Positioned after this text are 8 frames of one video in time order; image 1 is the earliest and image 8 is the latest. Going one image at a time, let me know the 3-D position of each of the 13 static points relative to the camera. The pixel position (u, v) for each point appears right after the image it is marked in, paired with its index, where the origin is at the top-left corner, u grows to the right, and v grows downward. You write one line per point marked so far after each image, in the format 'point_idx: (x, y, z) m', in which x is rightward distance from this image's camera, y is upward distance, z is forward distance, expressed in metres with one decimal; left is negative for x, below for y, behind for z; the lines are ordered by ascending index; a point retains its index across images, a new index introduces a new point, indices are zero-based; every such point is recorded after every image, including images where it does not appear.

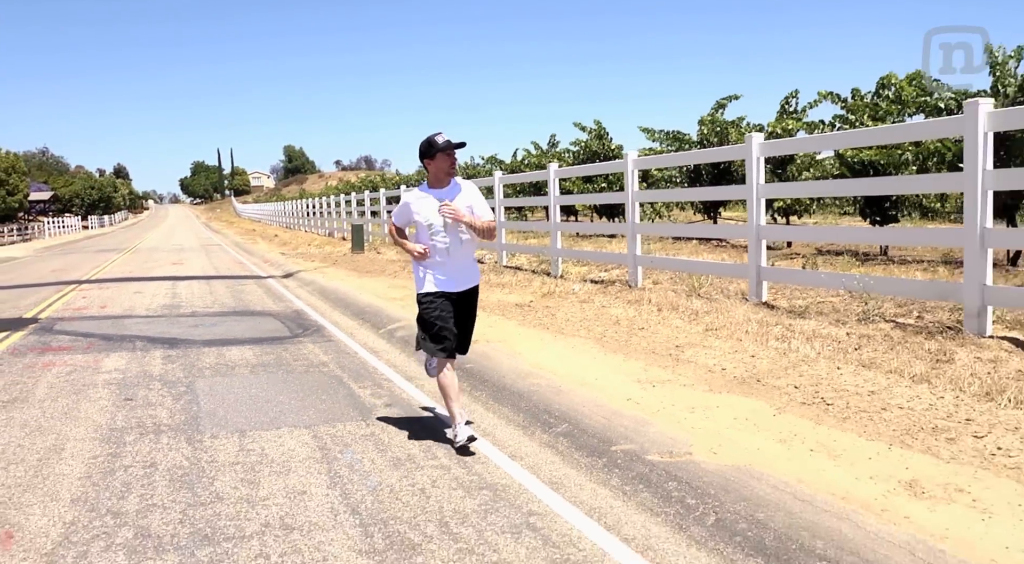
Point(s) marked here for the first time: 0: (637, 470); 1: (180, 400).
0: (+0.7, -1.1, +4.5) m
1: (-2.6, -0.9, +6.4) m
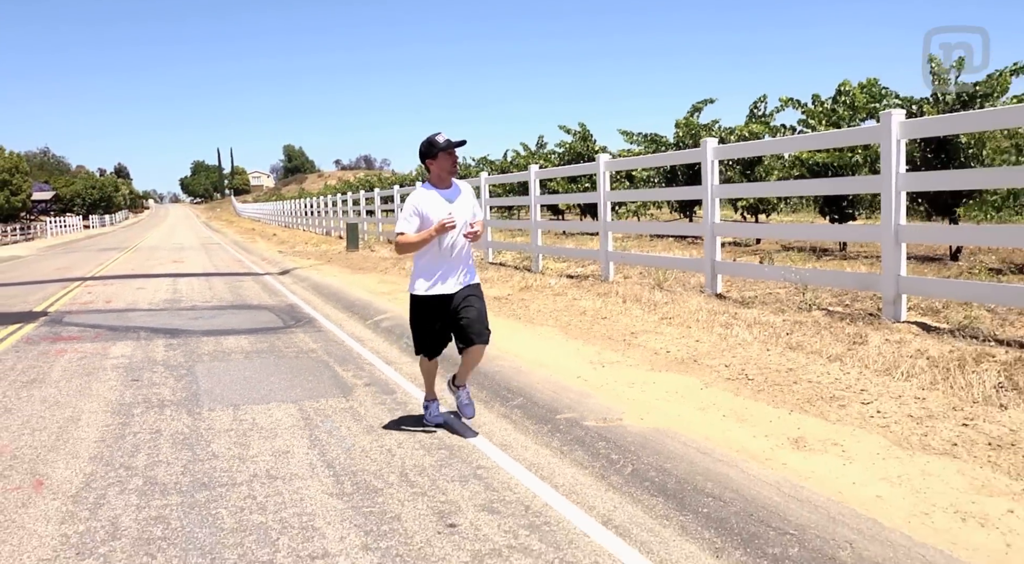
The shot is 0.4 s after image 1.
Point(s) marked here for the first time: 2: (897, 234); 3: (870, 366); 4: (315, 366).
0: (+0.4, -1.0, +5.2) m
1: (-2.9, -0.9, +7.2) m
2: (+3.2, +0.4, +6.8) m
3: (+2.6, -0.6, +5.9) m
4: (-1.9, -0.8, +7.8) m
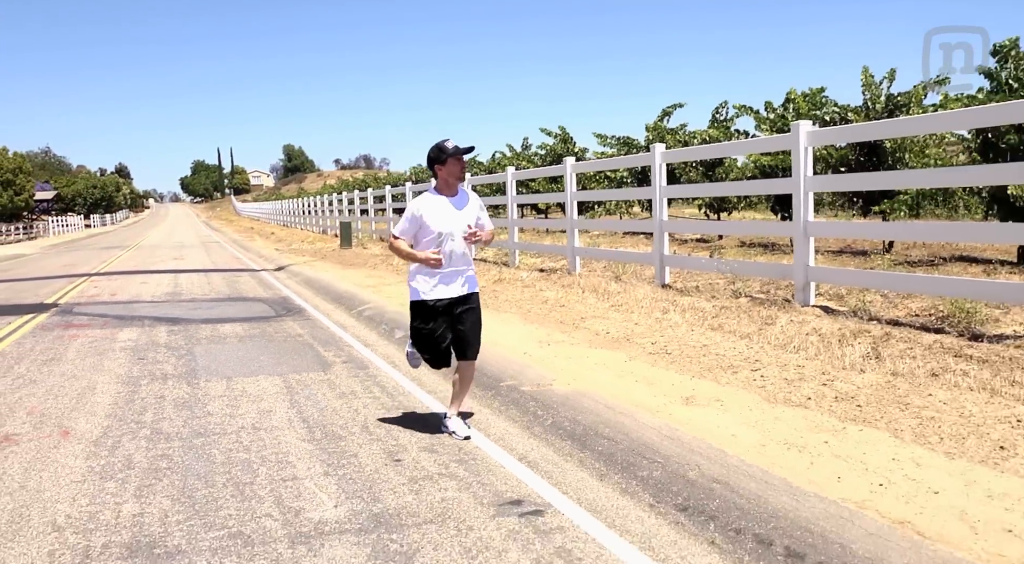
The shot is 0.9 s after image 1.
0: (0.0, -0.9, +6.2) m
1: (-3.3, -0.8, +8.2) m
2: (+2.8, +0.5, +7.8) m
3: (+2.2, -0.5, +6.9) m
4: (-2.3, -0.7, +8.8) m
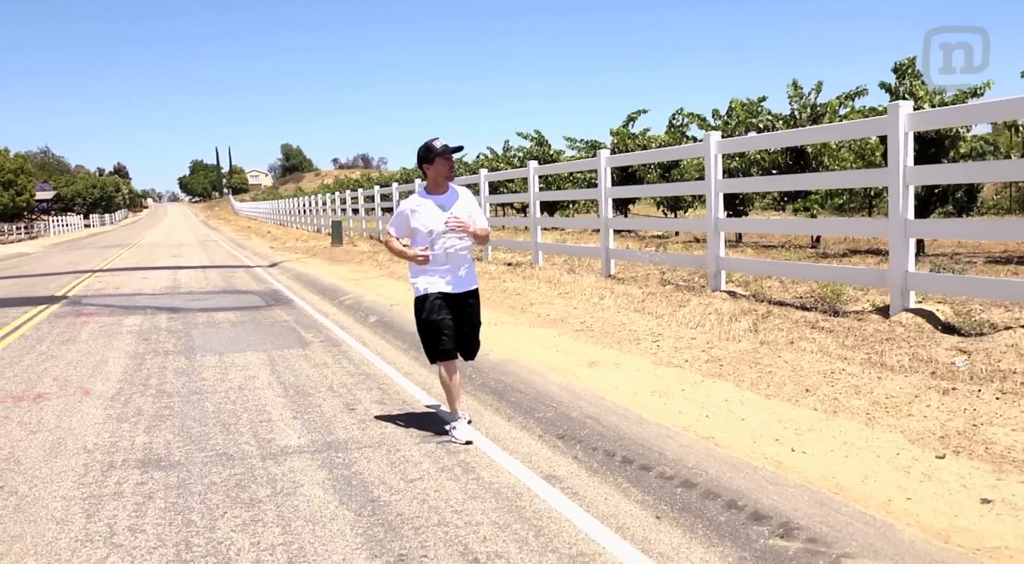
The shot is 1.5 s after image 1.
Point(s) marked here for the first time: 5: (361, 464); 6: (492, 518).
0: (-0.5, -0.8, +7.5) m
1: (-3.9, -0.7, +9.4) m
2: (+2.3, +0.6, +9.1) m
3: (+1.7, -0.4, +8.2) m
4: (-2.9, -0.6, +10.1) m
5: (-0.9, -1.1, +4.8) m
6: (-0.1, -1.2, +4.0) m
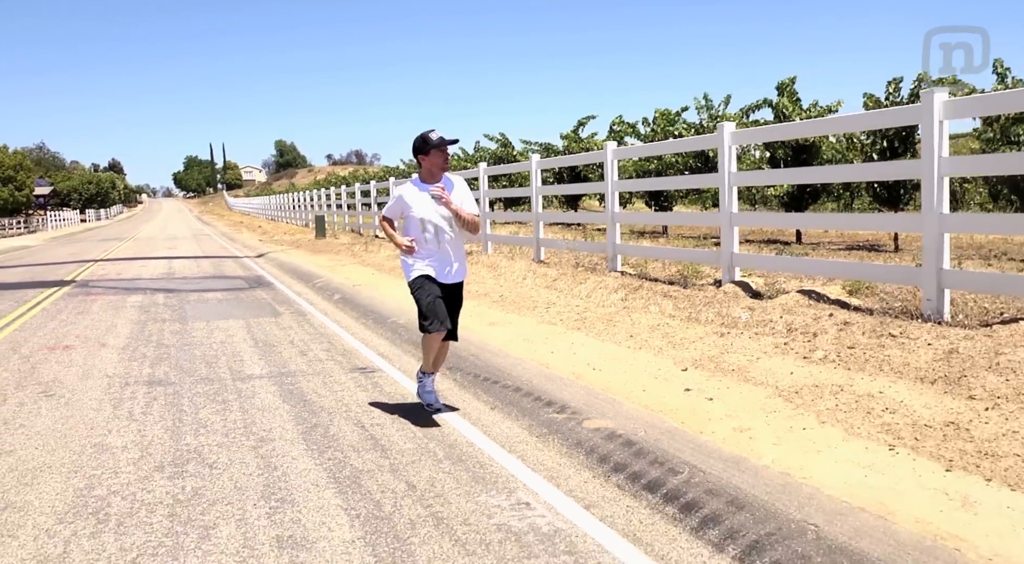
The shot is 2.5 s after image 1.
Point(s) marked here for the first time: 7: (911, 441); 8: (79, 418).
0: (-1.4, -0.6, +9.6) m
1: (-4.8, -0.4, +11.4) m
2: (+1.4, +0.9, +11.1) m
3: (+0.8, -0.1, +10.2) m
4: (-3.8, -0.3, +12.2) m
5: (-1.8, -0.9, +6.8) m
6: (-1.0, -0.9, +6.0) m
7: (+2.1, -0.8, +4.3) m
8: (-3.1, -1.0, +5.7) m
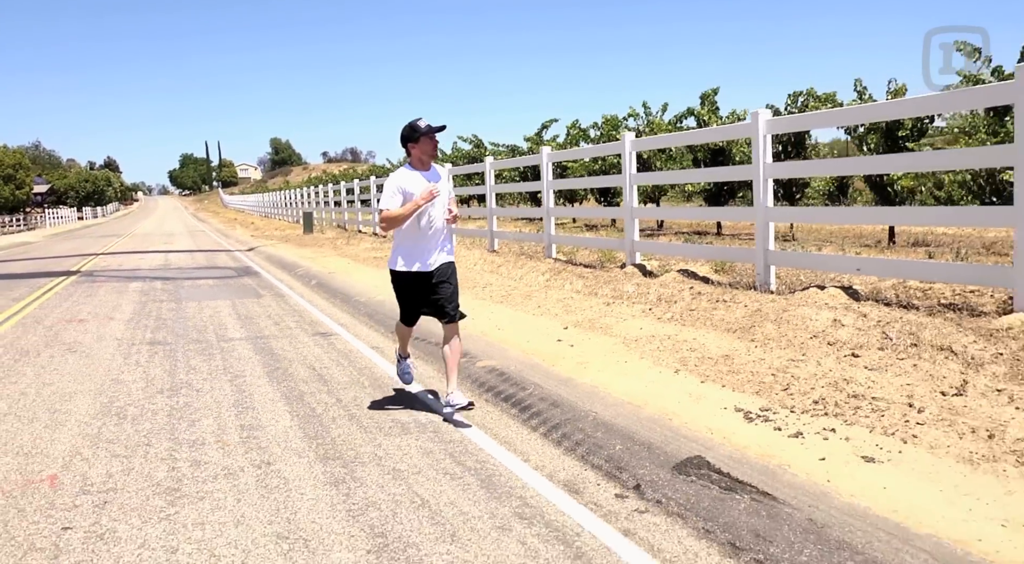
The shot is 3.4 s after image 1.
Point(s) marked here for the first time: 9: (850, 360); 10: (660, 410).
0: (-2.2, -0.4, +11.4) m
1: (-5.6, -0.2, +13.2) m
2: (+0.6, +1.1, +12.9) m
3: (0.0, +0.1, +12.0) m
4: (-4.6, -0.1, +13.9) m
5: (-2.6, -0.7, +8.6) m
6: (-1.8, -0.7, +7.8) m
7: (+1.4, -0.6, +6.1) m
8: (-3.9, -0.8, +7.5) m
9: (+2.4, -0.5, +5.7) m
10: (+1.0, -0.8, +5.2) m
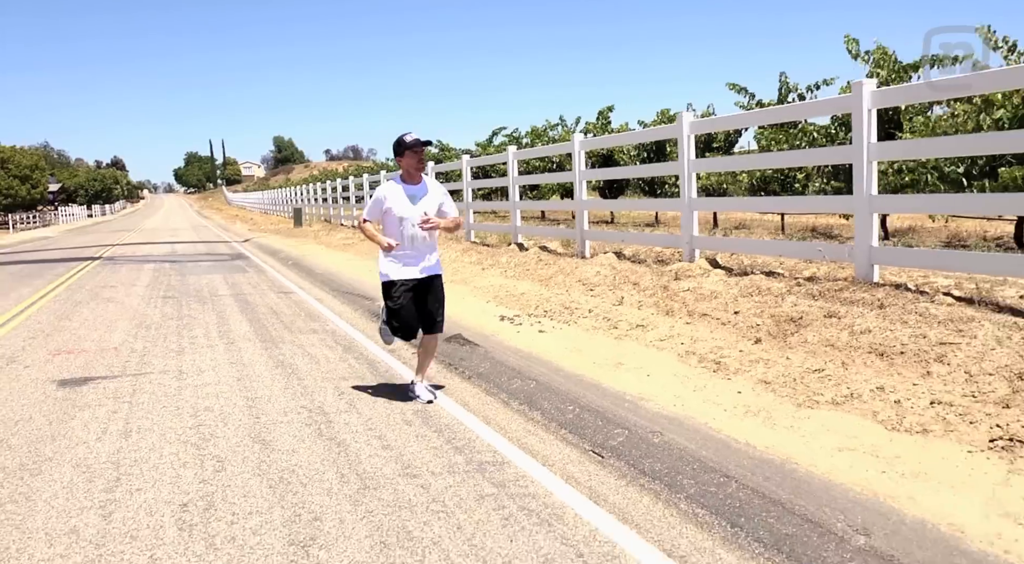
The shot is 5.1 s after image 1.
0: (-3.7, +0.1, +15.2) m
1: (-7.1, +0.2, +17.1) m
2: (-0.9, +1.6, +16.7) m
3: (-1.5, +0.5, +15.8) m
4: (-6.1, +0.3, +17.8) m
5: (-4.1, -0.2, +12.4) m
6: (-3.3, -0.3, +11.6) m
7: (-0.2, -0.2, +9.9) m
8: (-5.4, -0.4, +11.4) m
9: (+0.9, -0.1, +9.5) m
10: (-0.6, -0.4, +9.0) m
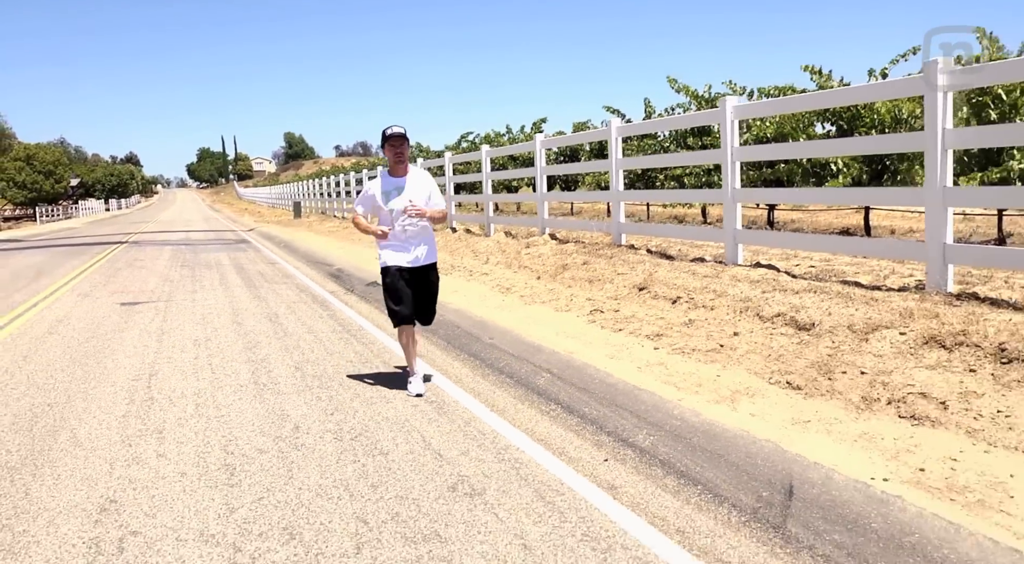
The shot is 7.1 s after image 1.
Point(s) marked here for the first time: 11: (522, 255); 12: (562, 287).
0: (-5.2, +0.7, +19.5) m
1: (-8.5, +0.8, +21.4) m
2: (-2.4, +2.2, +21.0) m
3: (-3.0, +1.1, +20.1) m
4: (-7.5, +0.9, +22.1) m
5: (-5.6, +0.3, +16.7) m
6: (-4.8, +0.2, +15.9) m
7: (-1.7, +0.3, +14.2) m
8: (-6.9, +0.2, +15.7) m
9: (-0.7, +0.4, +13.8) m
10: (-2.1, +0.1, +13.3) m
11: (+0.2, +0.4, +12.6) m
12: (+0.6, -0.1, +9.8) m
